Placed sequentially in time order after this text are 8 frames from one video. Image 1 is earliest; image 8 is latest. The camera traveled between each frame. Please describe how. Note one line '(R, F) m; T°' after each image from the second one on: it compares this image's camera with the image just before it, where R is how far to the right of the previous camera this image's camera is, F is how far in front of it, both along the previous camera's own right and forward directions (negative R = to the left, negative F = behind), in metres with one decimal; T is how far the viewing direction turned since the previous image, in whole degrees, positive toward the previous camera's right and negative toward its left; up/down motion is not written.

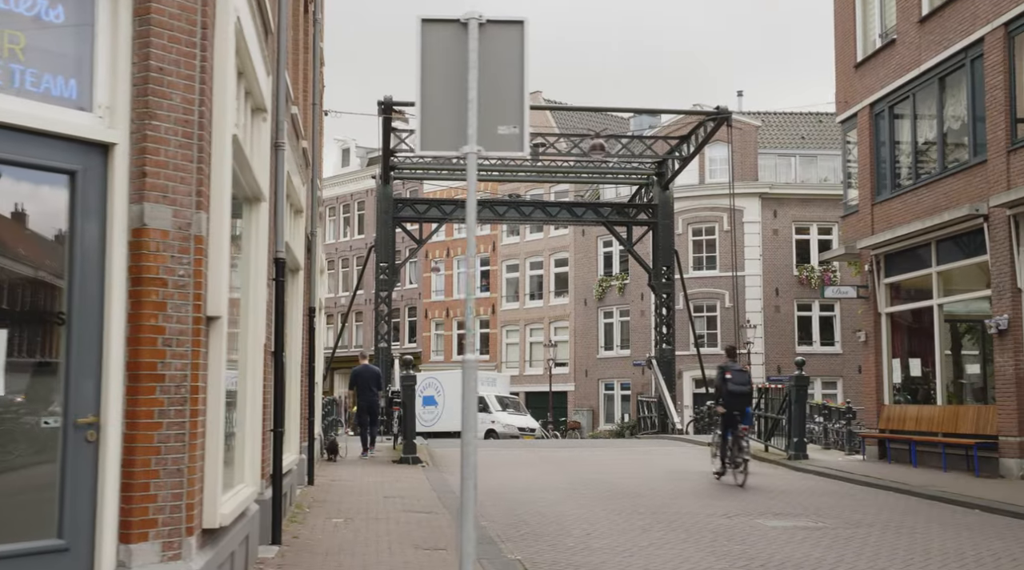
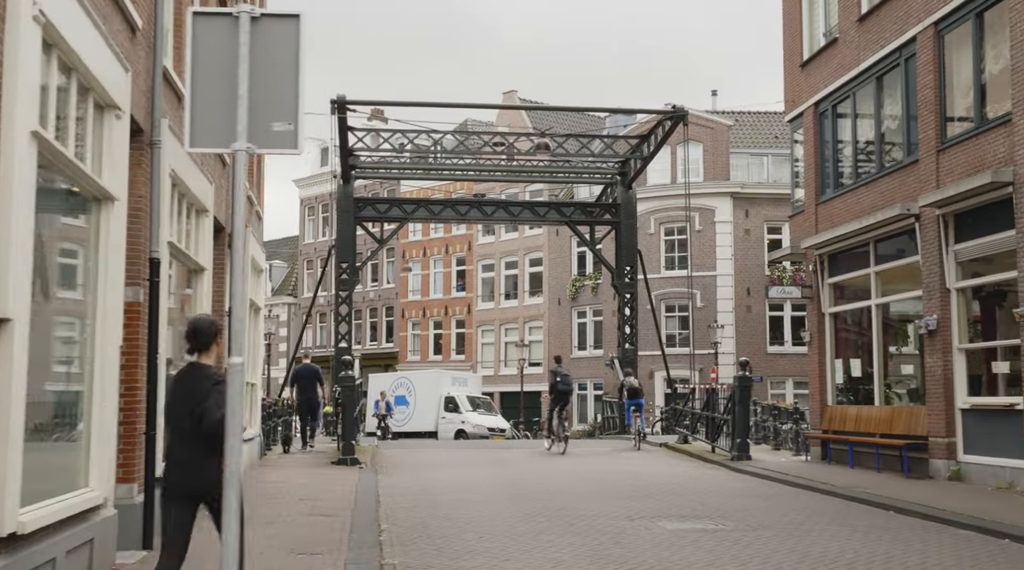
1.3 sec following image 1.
(+0.9, +0.1) m; 0°
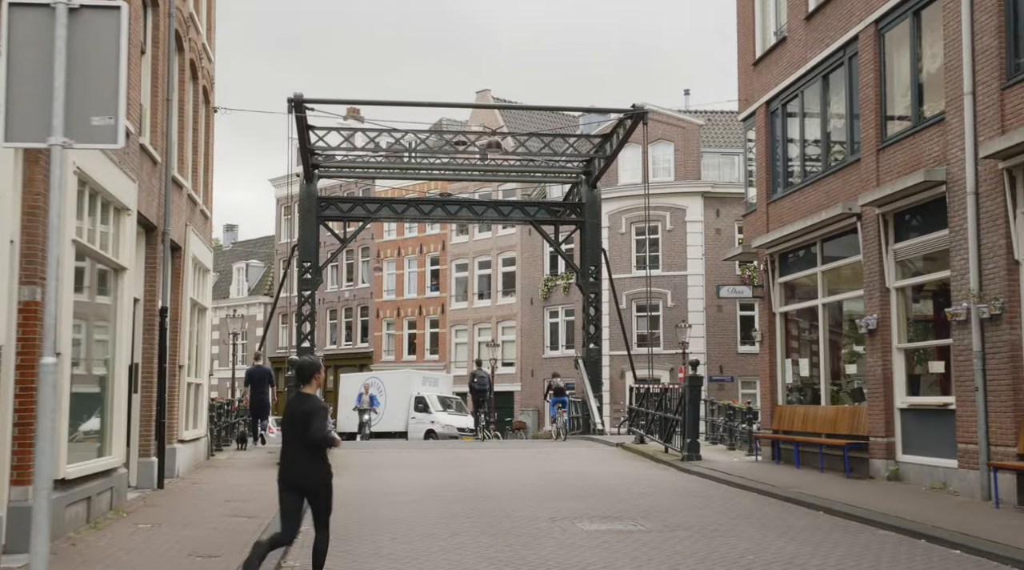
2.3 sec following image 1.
(+0.7, +0.1) m; +1°
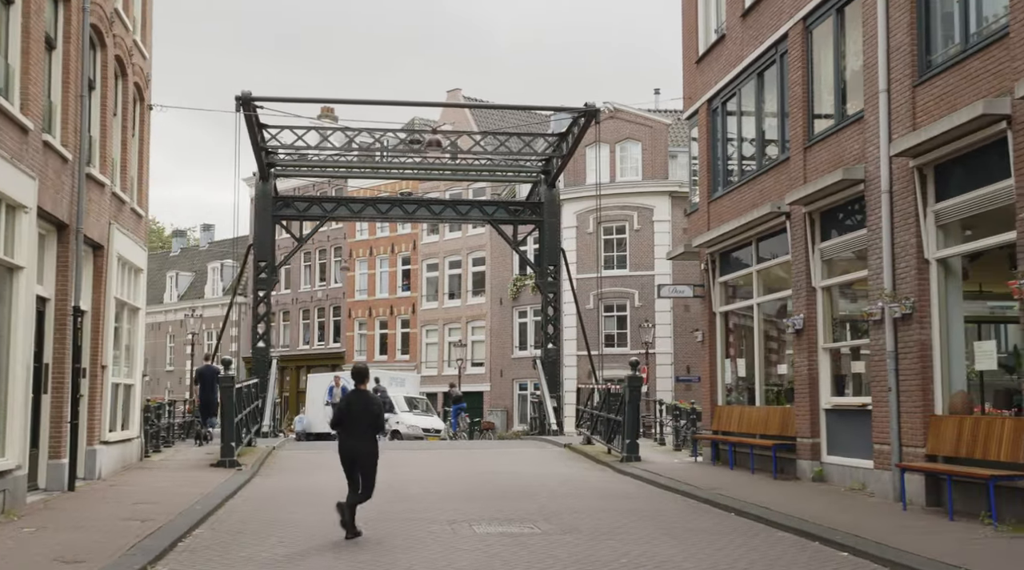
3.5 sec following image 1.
(+0.9, +0.2) m; +1°
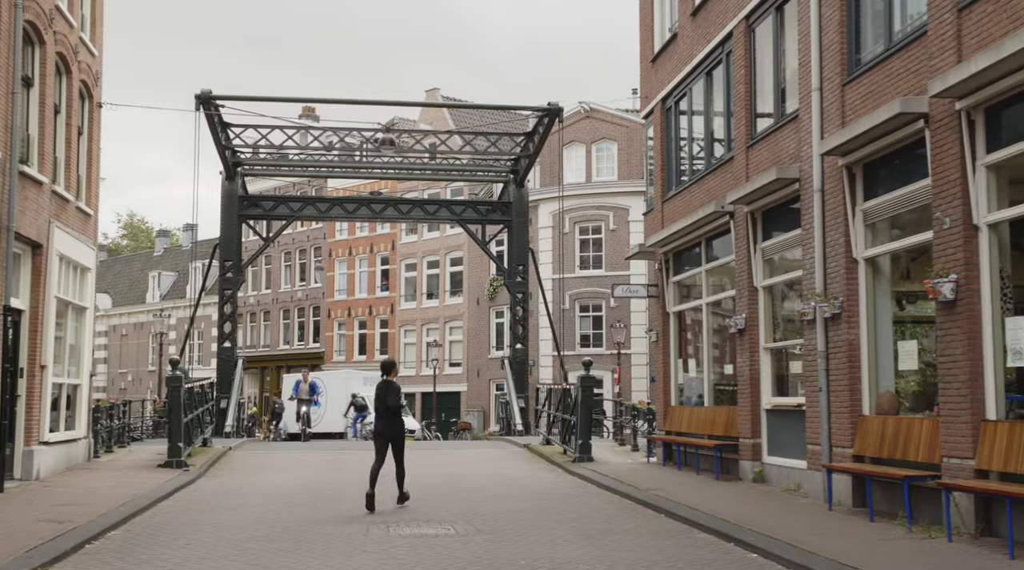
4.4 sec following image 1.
(+0.7, +0.1) m; 0°
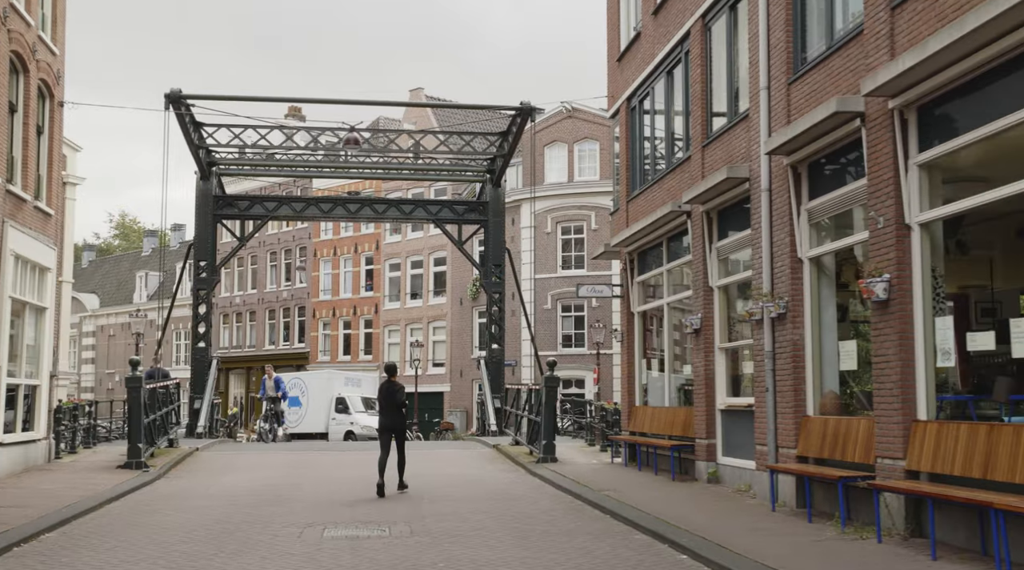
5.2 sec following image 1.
(+0.6, +0.1) m; 0°
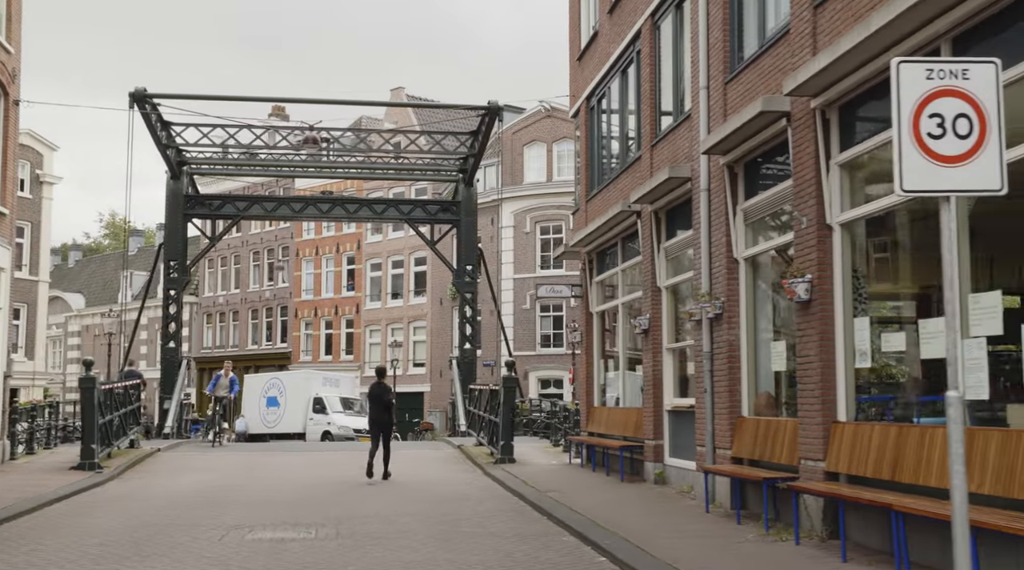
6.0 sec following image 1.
(+0.6, +0.1) m; 0°
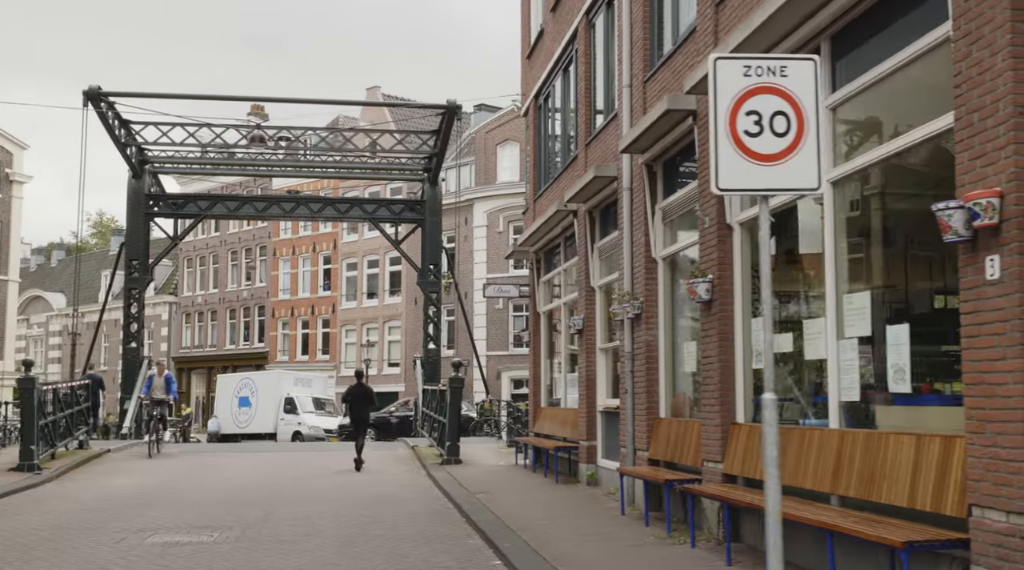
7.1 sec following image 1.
(+0.8, +0.1) m; 0°
